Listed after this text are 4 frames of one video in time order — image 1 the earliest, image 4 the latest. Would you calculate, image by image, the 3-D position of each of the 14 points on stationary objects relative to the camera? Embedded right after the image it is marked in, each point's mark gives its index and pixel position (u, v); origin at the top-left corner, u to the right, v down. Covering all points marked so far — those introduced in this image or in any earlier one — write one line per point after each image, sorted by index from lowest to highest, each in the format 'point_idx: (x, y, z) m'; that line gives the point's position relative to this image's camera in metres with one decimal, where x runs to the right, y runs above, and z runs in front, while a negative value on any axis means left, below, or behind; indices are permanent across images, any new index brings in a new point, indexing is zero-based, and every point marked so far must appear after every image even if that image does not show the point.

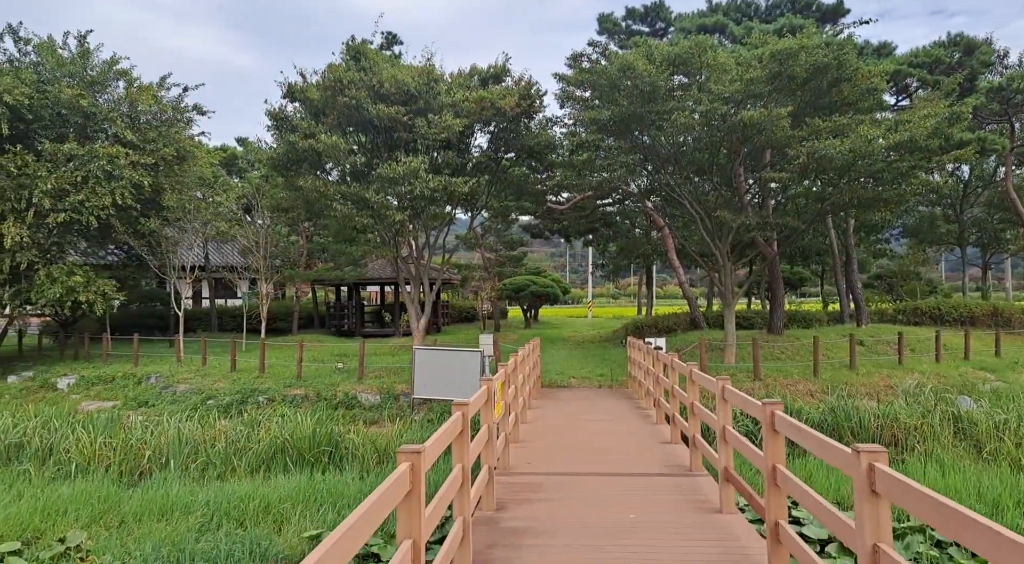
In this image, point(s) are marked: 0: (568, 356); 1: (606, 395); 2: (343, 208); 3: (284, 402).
0: (+1.4, -1.8, +15.9) m
1: (+1.6, -1.8, +10.9) m
2: (-3.1, +1.4, +12.0) m
3: (-3.9, -2.1, +11.4) m
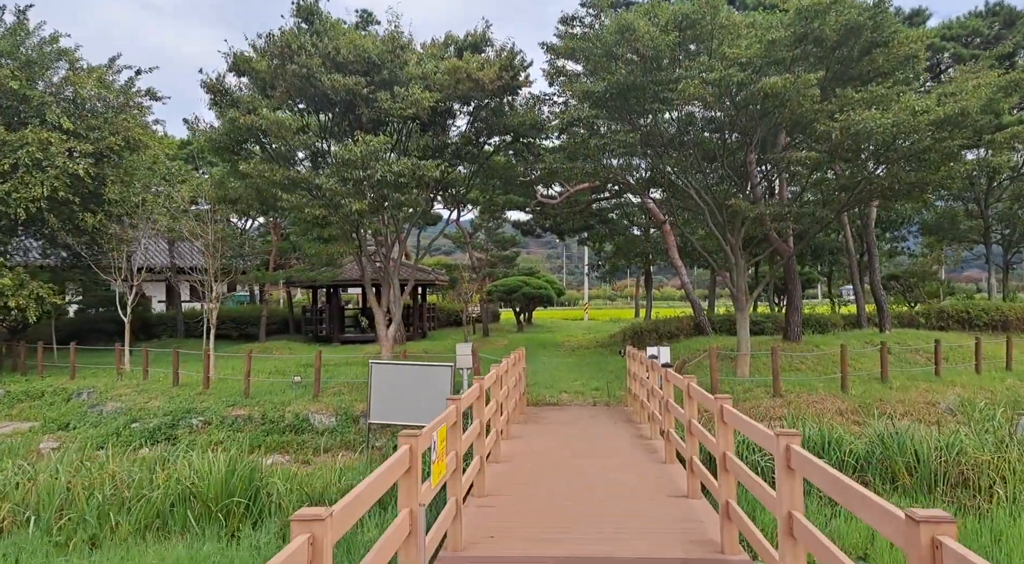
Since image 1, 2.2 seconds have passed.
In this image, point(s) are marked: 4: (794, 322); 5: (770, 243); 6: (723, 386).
0: (+1.0, -1.8, +14.2) m
1: (+1.2, -1.9, +9.2) m
2: (-3.5, +1.3, +10.3) m
3: (-4.2, -2.1, +9.7) m
4: (+5.9, -0.8, +13.8) m
5: (+5.2, +0.8, +13.4) m
6: (+3.4, -1.7, +10.7) m
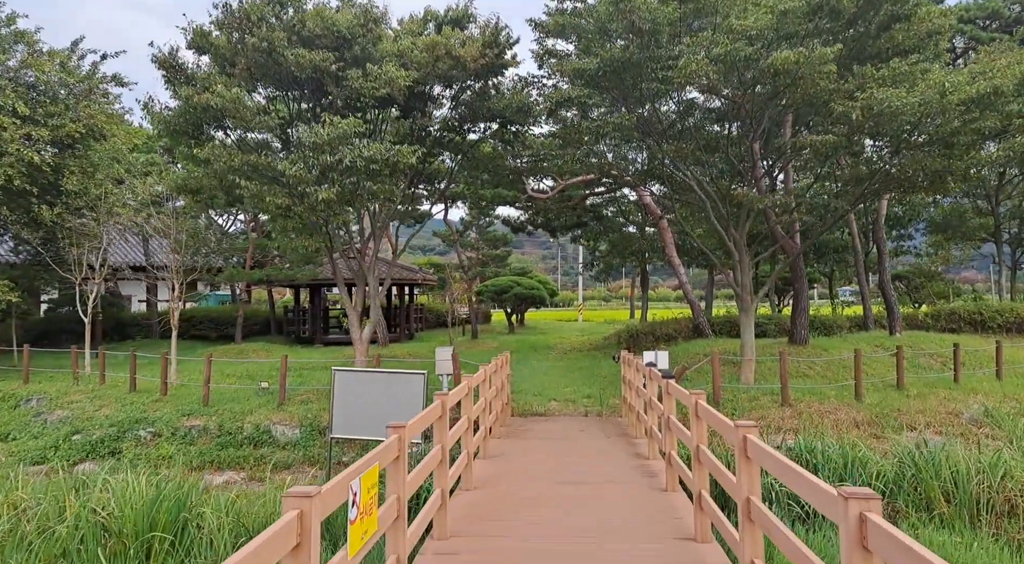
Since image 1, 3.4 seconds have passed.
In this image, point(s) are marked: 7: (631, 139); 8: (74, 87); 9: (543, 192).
0: (+0.8, -1.8, +13.3) m
1: (+1.0, -1.8, +8.2) m
2: (-3.7, +1.4, +9.4) m
3: (-4.5, -2.1, +8.7) m
4: (+5.6, -0.8, +12.9) m
5: (+5.0, +0.8, +12.6) m
6: (+3.2, -1.7, +9.8) m
7: (+1.9, +2.2, +10.2) m
8: (-10.0, +4.5, +15.1) m
9: (+0.7, +2.2, +15.8) m
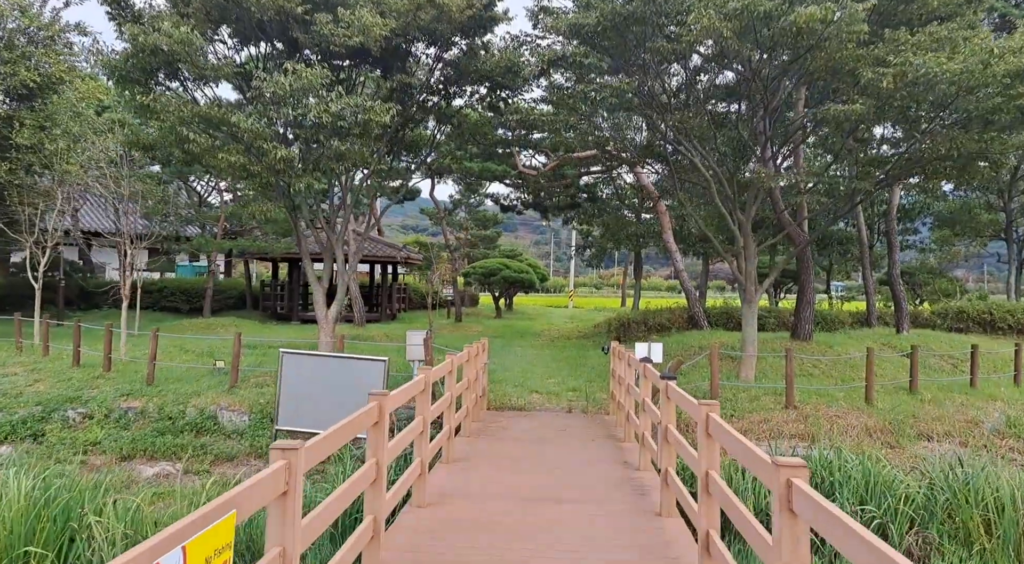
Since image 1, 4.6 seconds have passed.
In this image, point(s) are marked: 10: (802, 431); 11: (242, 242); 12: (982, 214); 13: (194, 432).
0: (+0.4, -1.4, +12.4) m
1: (+0.7, -1.6, +7.3) m
2: (-3.9, +1.8, +8.3) m
3: (-4.8, -1.7, +7.7) m
4: (+5.3, -0.7, +12.0) m
5: (+4.7, +1.0, +11.6) m
6: (+2.9, -1.5, +8.9) m
7: (+1.7, +2.5, +9.2) m
8: (-10.1, +5.2, +13.9) m
9: (+0.5, +2.6, +14.7) m
10: (+3.3, -1.7, +7.5) m
11: (-7.1, +1.0, +17.4) m
12: (+12.8, +1.8, +17.9) m
13: (-3.7, -1.8, +7.8) m
